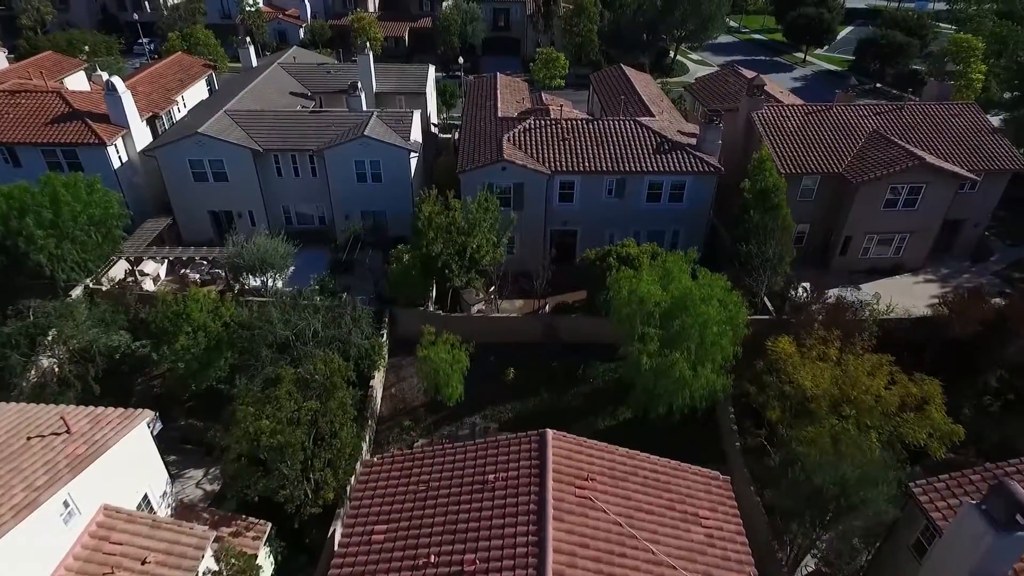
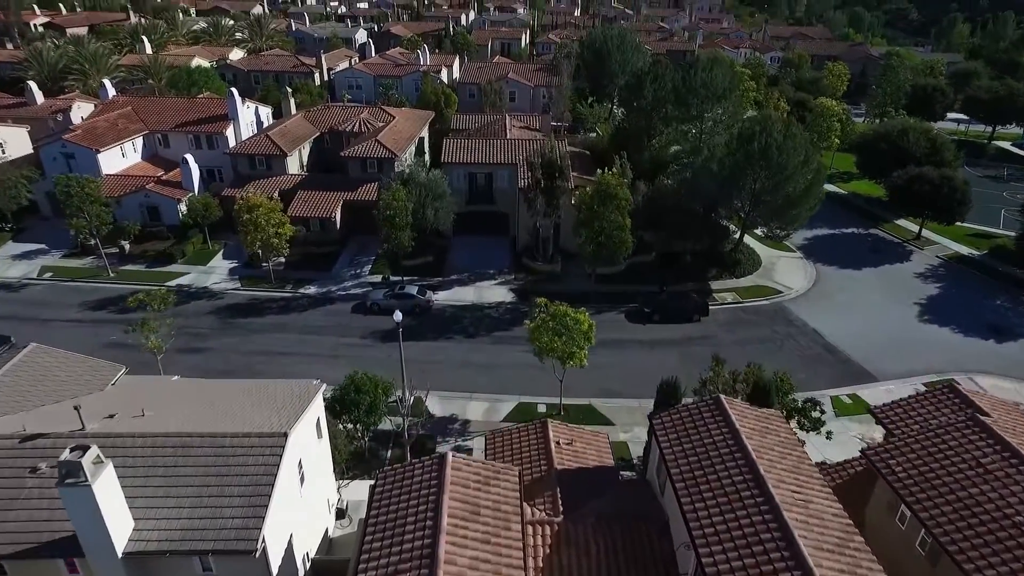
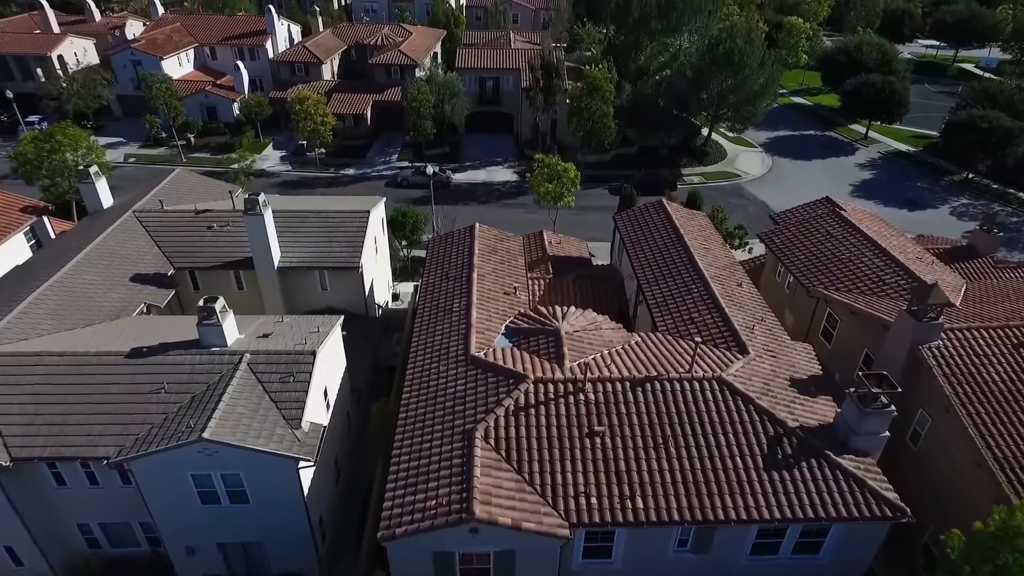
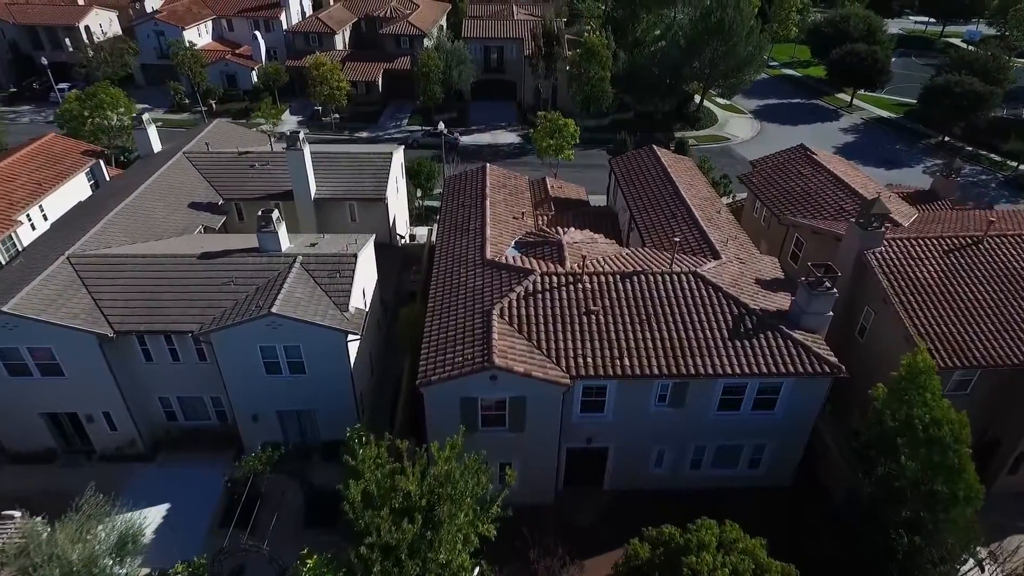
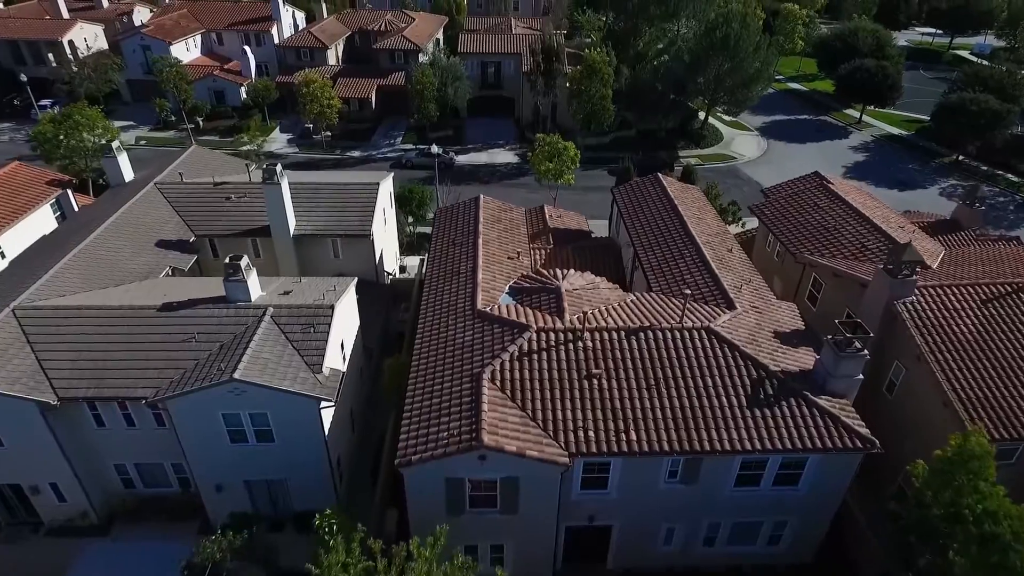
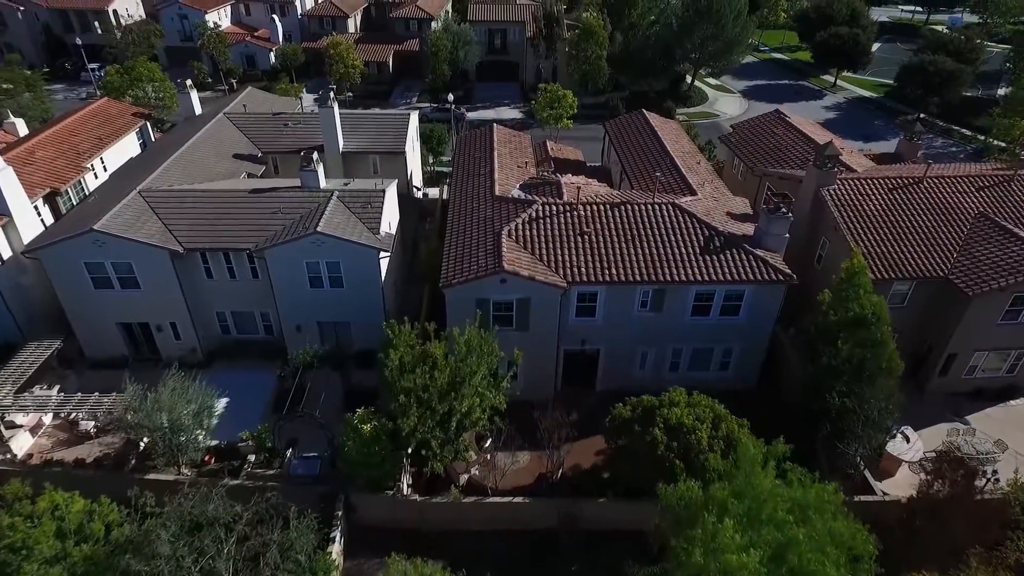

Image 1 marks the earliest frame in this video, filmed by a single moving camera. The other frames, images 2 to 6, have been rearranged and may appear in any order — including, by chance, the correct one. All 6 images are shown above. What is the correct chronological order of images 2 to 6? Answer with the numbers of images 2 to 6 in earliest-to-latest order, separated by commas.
6, 4, 5, 3, 2
